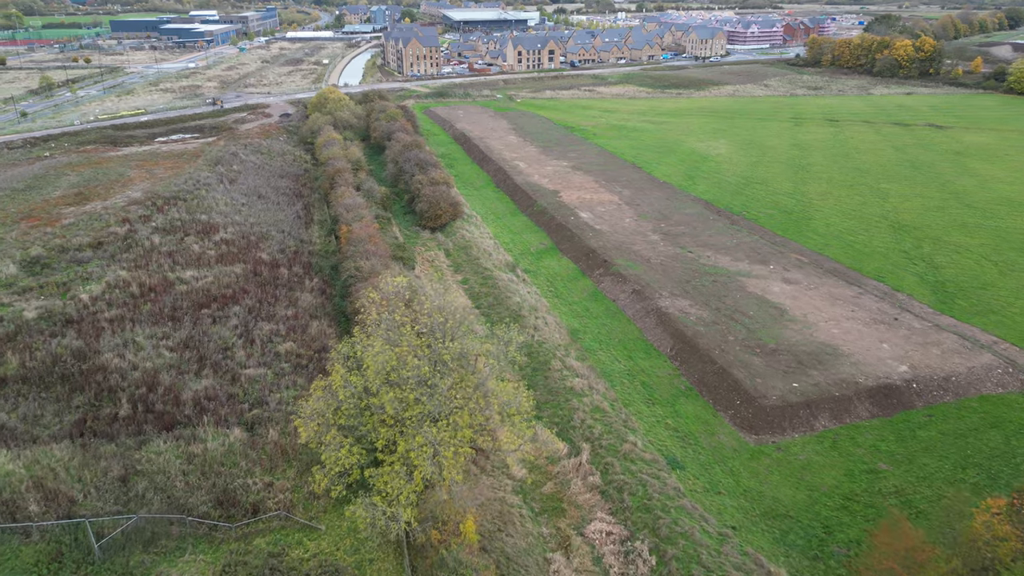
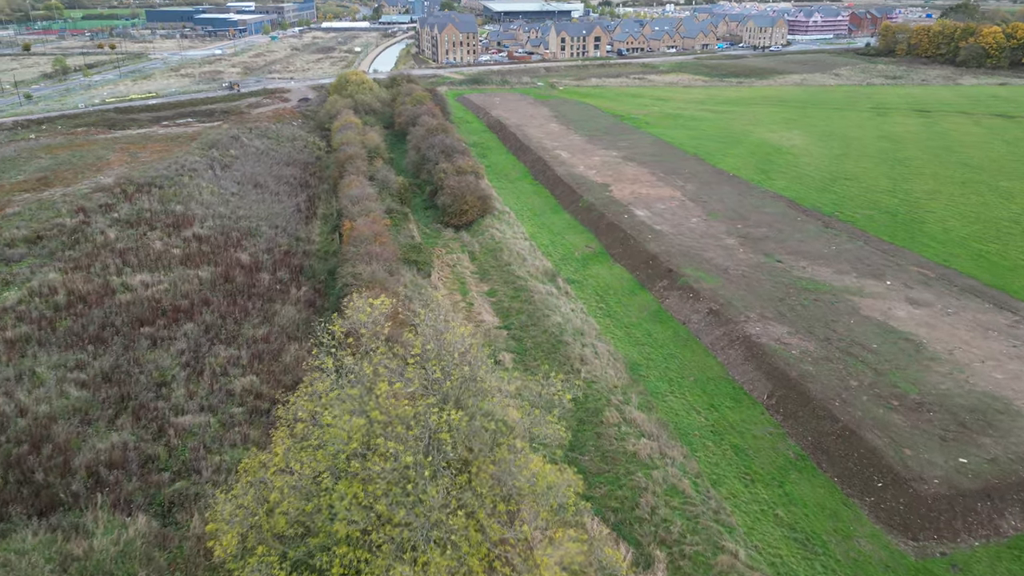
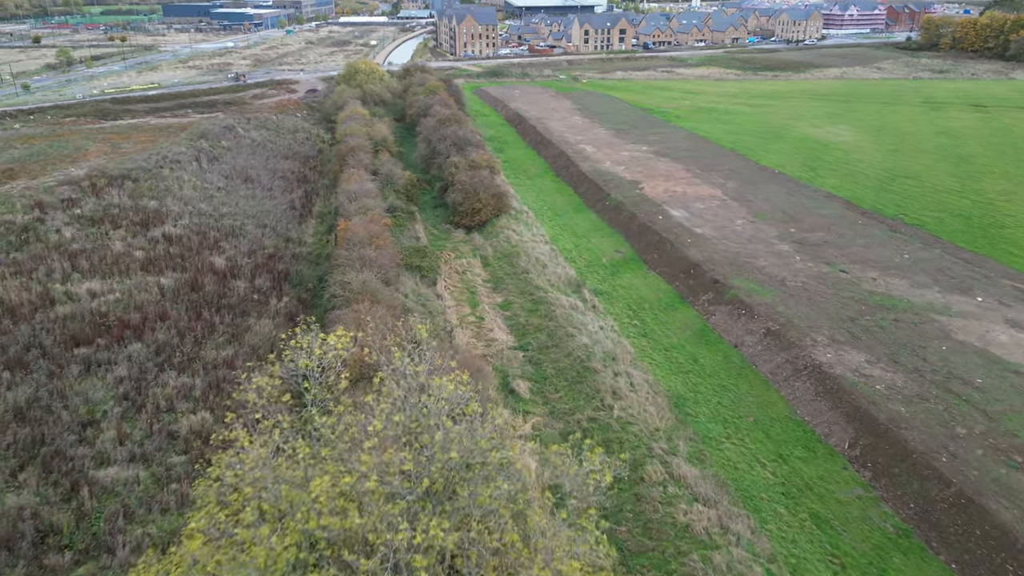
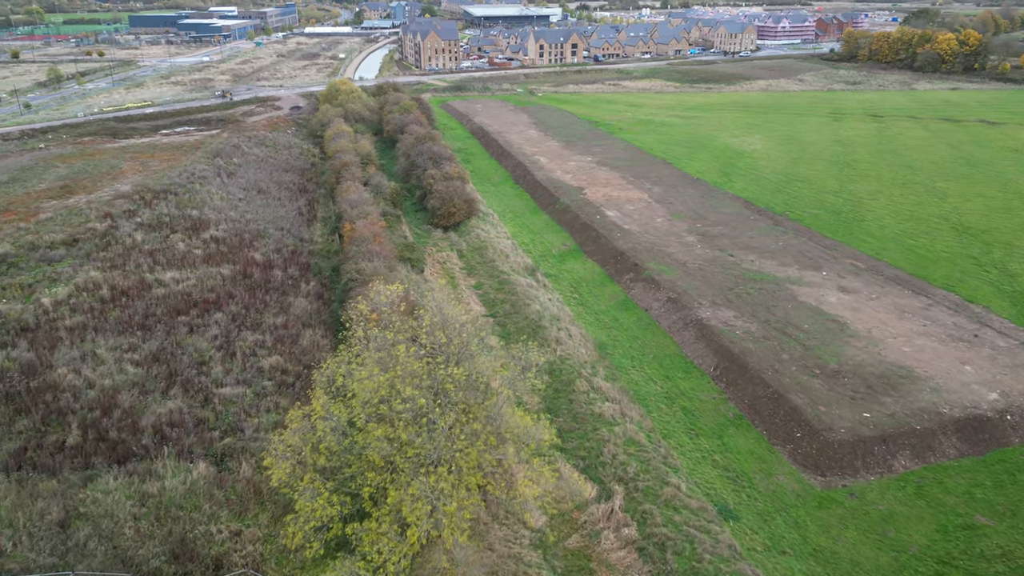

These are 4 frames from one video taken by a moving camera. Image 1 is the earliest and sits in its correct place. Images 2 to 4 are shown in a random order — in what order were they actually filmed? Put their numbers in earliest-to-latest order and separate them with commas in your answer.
4, 2, 3
